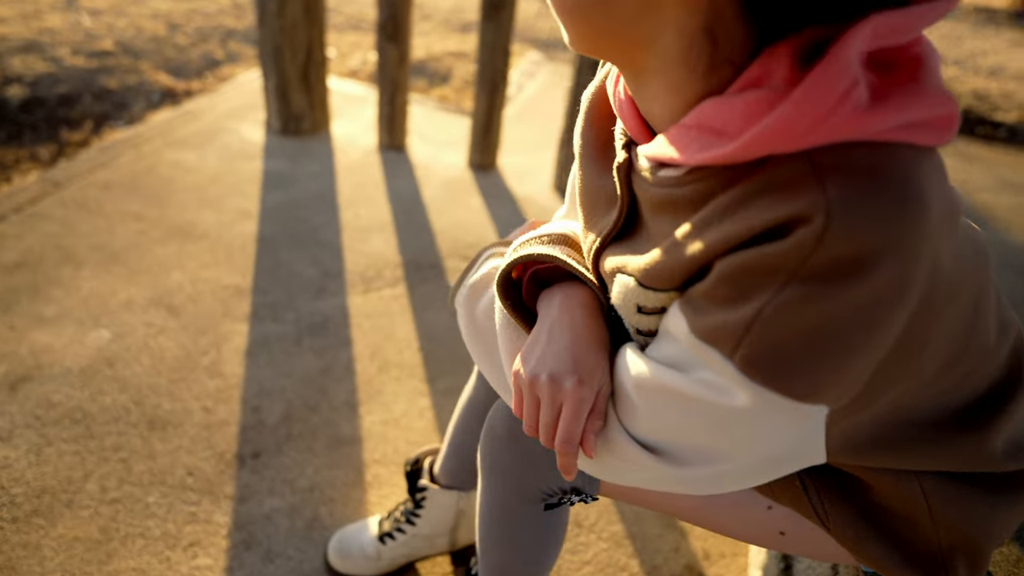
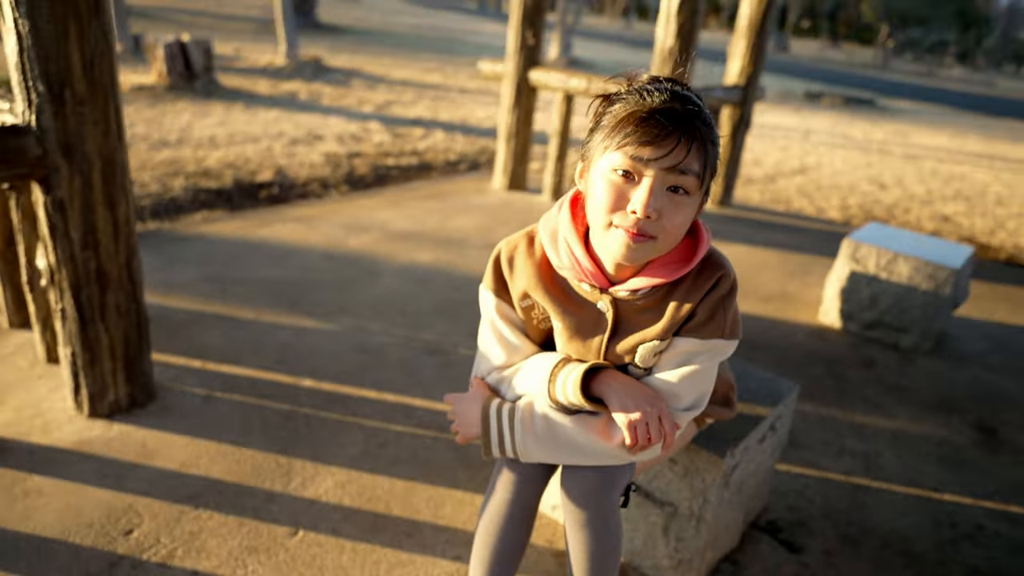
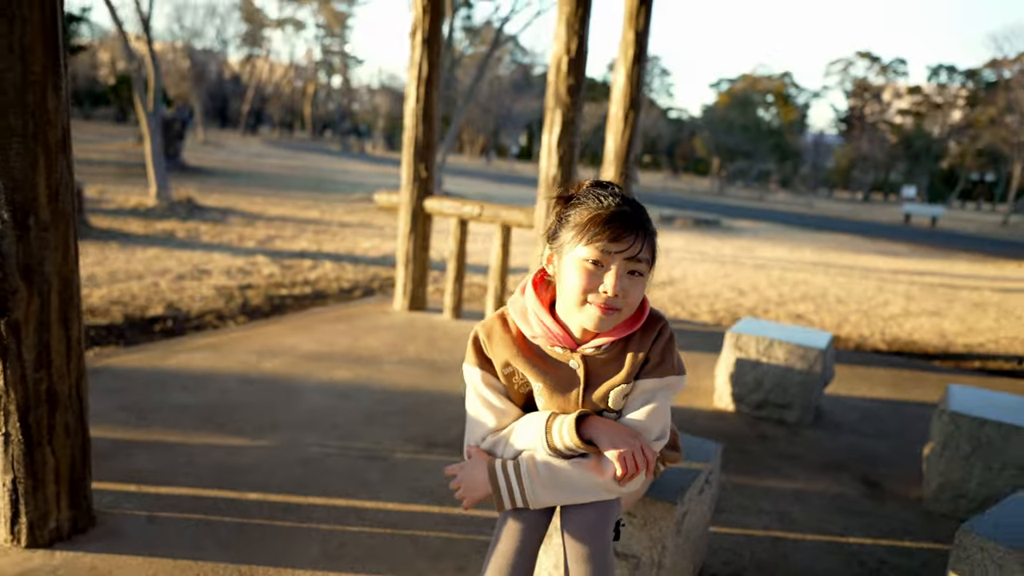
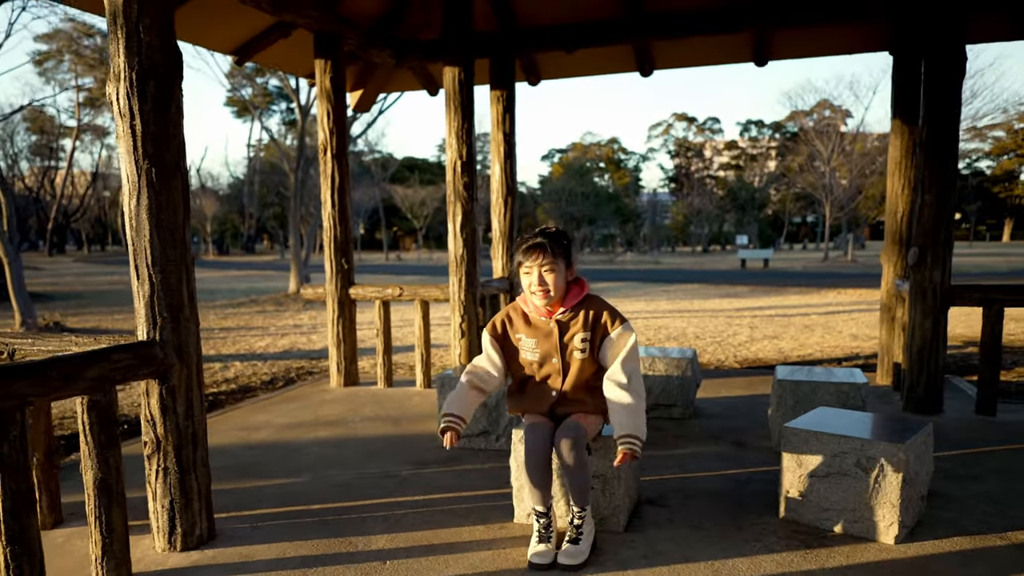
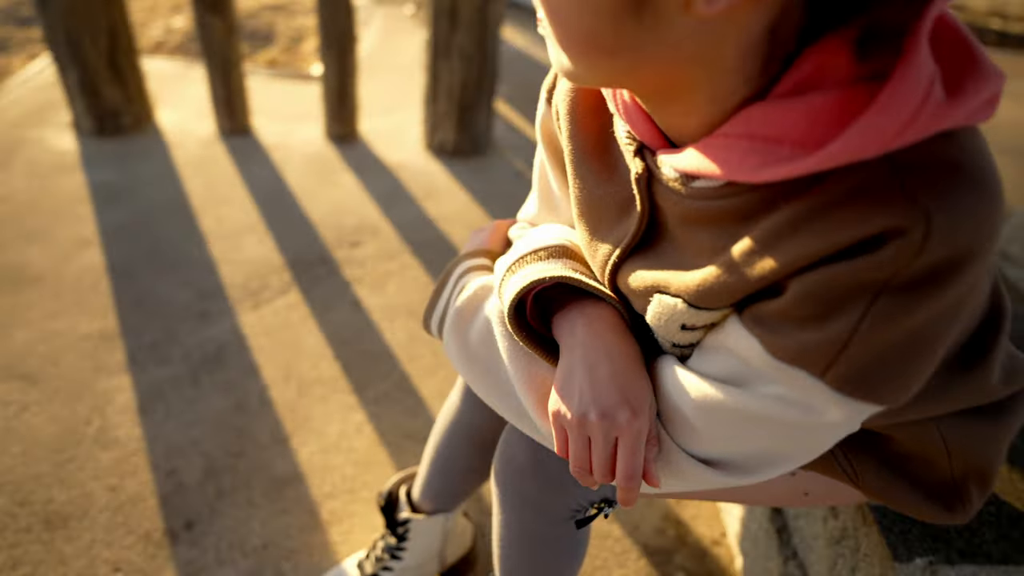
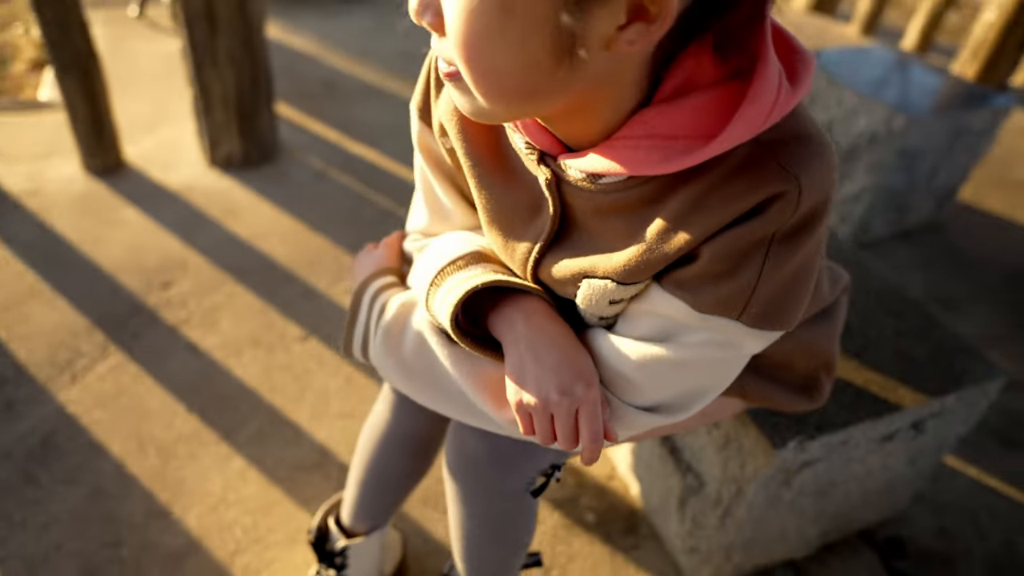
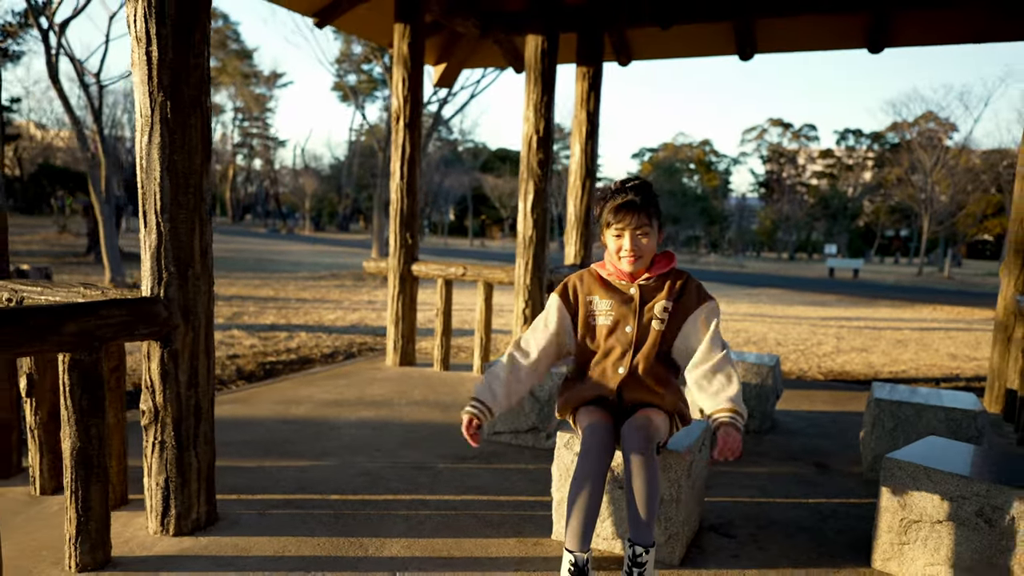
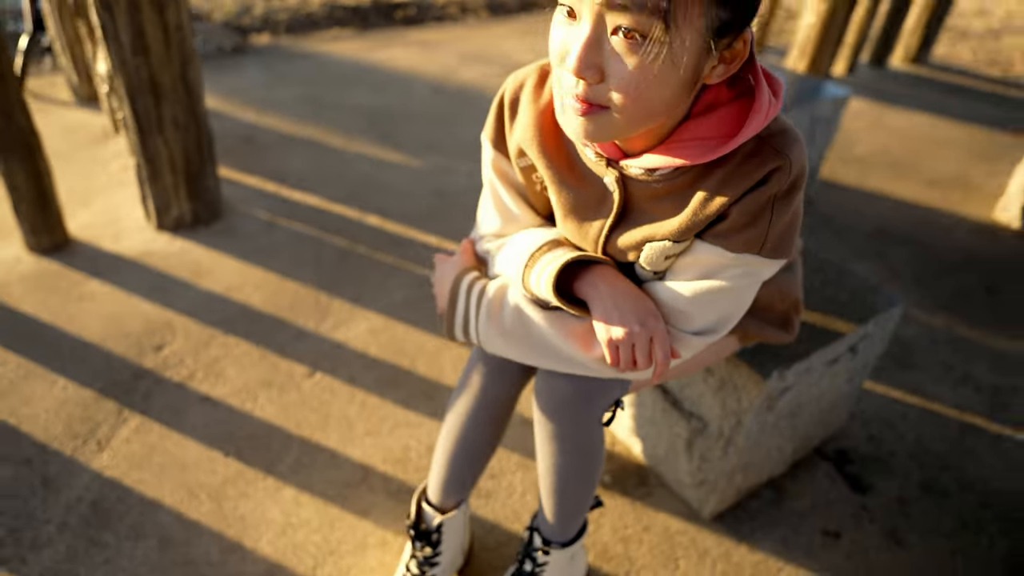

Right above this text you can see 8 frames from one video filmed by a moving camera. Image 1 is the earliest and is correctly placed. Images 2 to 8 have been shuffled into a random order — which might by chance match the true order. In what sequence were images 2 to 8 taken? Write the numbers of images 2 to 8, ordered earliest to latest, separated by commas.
5, 6, 8, 2, 3, 7, 4
